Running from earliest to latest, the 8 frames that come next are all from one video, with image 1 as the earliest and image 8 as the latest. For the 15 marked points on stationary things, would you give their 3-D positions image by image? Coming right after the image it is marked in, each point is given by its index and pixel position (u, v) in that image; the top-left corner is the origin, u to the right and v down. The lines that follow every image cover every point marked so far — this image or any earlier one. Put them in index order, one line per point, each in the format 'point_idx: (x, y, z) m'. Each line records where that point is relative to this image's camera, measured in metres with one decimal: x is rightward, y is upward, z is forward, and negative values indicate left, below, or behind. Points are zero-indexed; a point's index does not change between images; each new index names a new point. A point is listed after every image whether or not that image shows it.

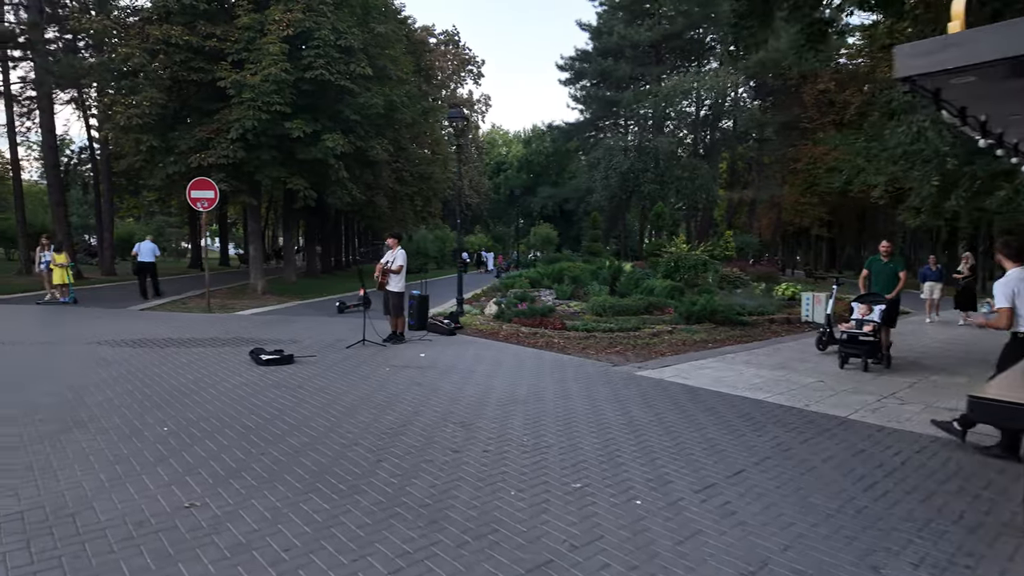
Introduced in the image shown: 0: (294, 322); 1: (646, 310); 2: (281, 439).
0: (-5.4, -0.8, +14.8) m
1: (+3.8, -0.6, +16.8) m
2: (-2.2, -1.5, +5.8) m
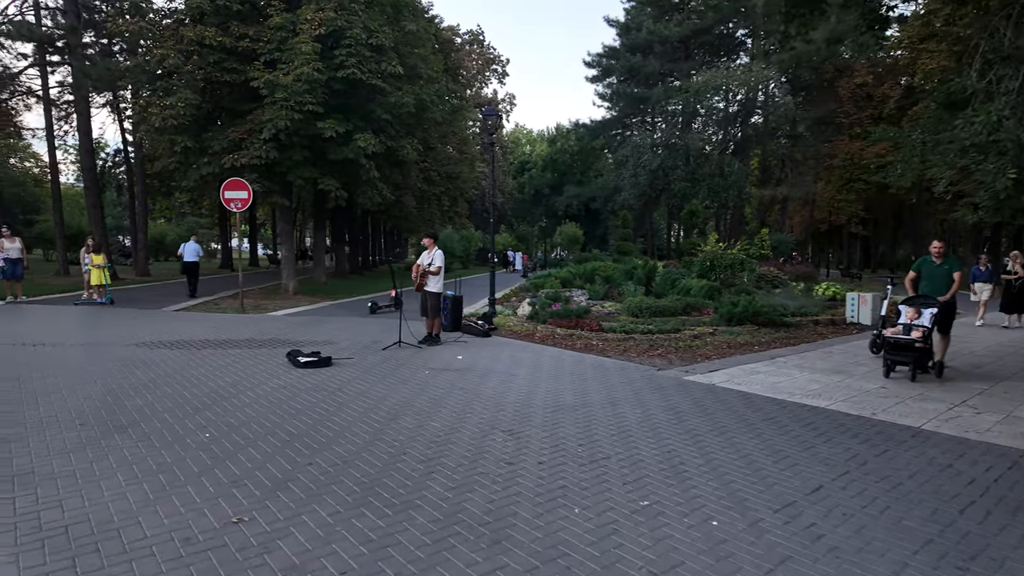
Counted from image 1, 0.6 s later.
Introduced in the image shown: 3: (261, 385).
0: (-4.5, -0.9, +14.7) m
1: (+4.7, -0.6, +16.3) m
2: (-1.7, -1.5, +5.6) m
3: (-3.3, -1.3, +7.9) m
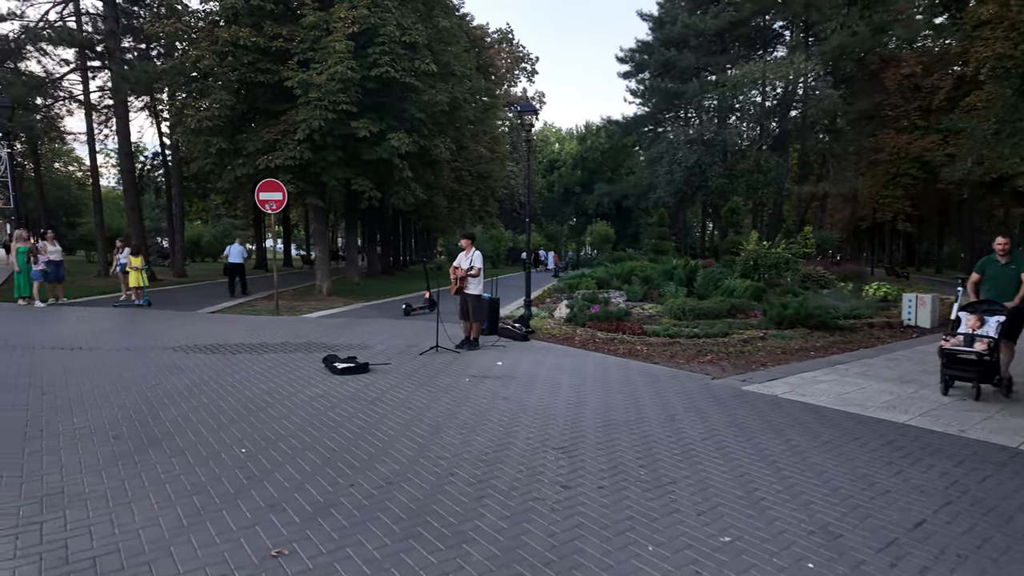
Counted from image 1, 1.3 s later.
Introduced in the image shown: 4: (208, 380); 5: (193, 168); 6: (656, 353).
0: (-3.6, -0.9, +14.4) m
1: (+5.7, -0.7, +15.6) m
2: (-1.2, -1.5, +5.2) m
3: (-2.7, -1.3, +7.6) m
4: (-4.2, -1.3, +8.2) m
5: (-10.2, +3.9, +19.2) m
6: (+2.7, -1.2, +11.3) m
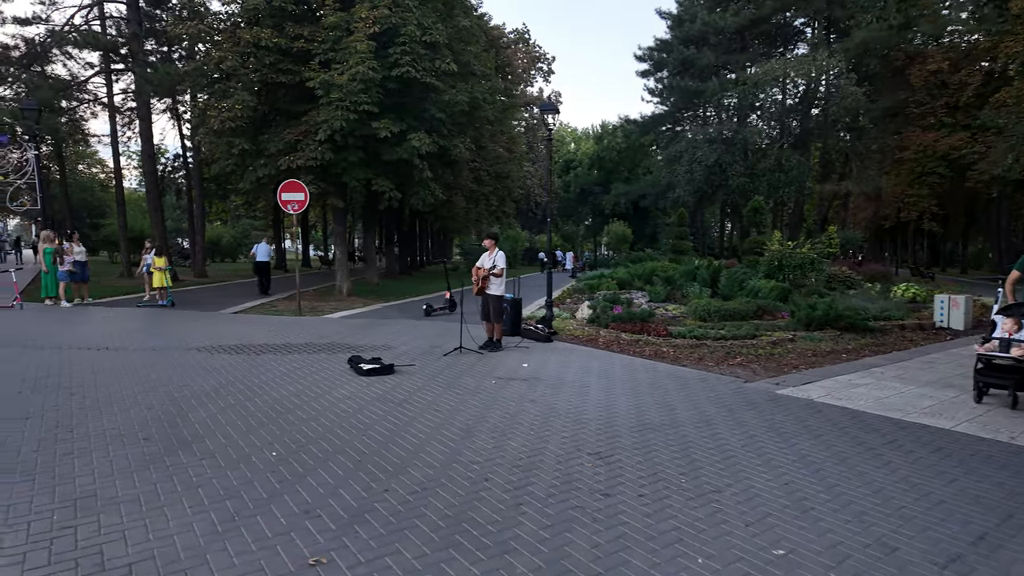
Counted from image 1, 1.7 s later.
0: (-3.1, -0.9, +14.3) m
1: (+6.2, -0.7, +15.3) m
2: (-0.9, -1.5, +5.1) m
3: (-2.4, -1.4, +7.5) m
4: (-3.8, -1.3, +8.1) m
5: (-9.6, +3.8, +19.3) m
6: (+3.2, -1.3, +11.0) m
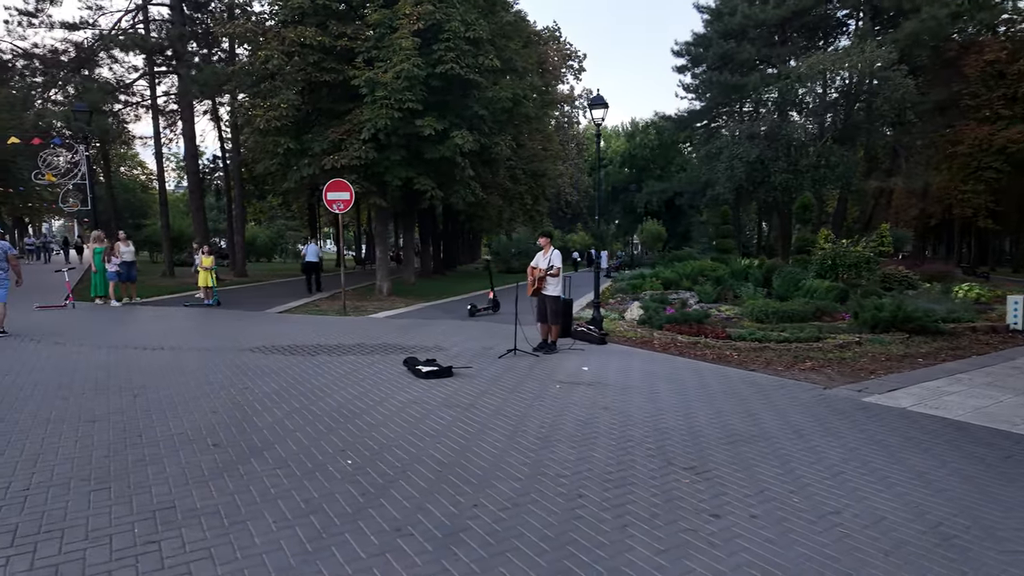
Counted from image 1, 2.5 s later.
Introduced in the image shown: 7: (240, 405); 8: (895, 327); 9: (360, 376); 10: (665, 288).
0: (-1.9, -0.9, +14.1) m
1: (+7.4, -0.7, +14.7) m
2: (-0.2, -1.6, +4.8) m
3: (-1.5, -1.4, +7.3) m
4: (-2.9, -1.3, +7.9) m
5: (-8.2, +3.9, +19.3) m
6: (+4.2, -1.3, +10.5) m
7: (-3.1, -1.3, +6.8) m
8: (+8.5, -0.8, +13.2) m
9: (-2.2, -1.3, +8.5) m
10: (+5.0, 0.0, +19.7) m
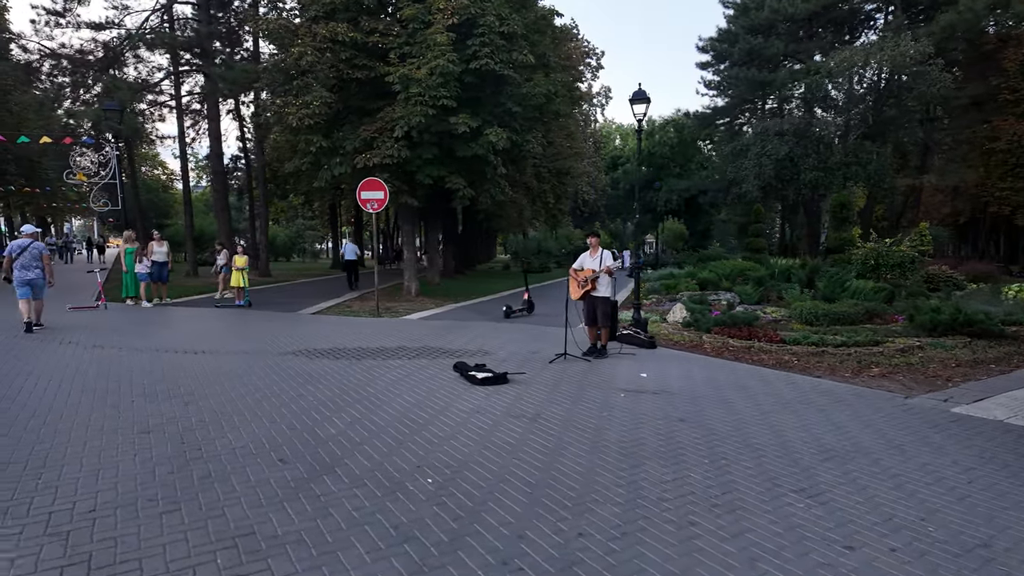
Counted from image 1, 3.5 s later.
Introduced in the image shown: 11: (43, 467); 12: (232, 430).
0: (-1.0, -0.9, +13.8) m
1: (+8.3, -0.7, +14.1) m
2: (+0.5, -1.6, +4.4) m
3: (-0.7, -1.4, +6.9) m
4: (-2.1, -1.3, +7.6) m
5: (-7.2, +3.9, +19.1) m
6: (+5.0, -1.3, +10.1) m
7: (-2.3, -1.4, +6.5) m
8: (+9.4, -0.9, +12.7) m
9: (-1.3, -1.3, +8.1) m
10: (+6.1, 0.0, +19.2) m
11: (-3.9, -1.5, +5.0) m
12: (-2.8, -1.4, +6.0) m
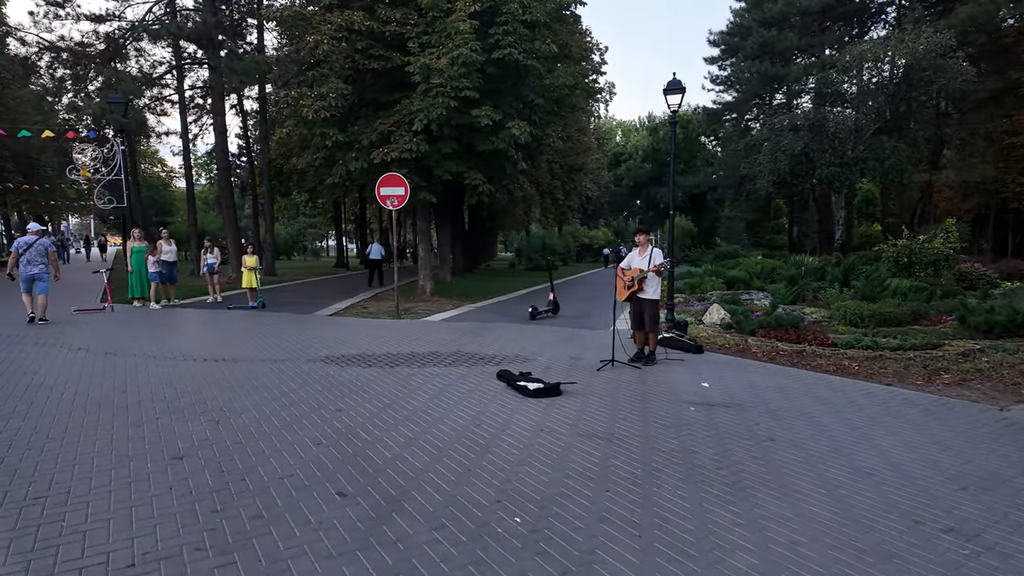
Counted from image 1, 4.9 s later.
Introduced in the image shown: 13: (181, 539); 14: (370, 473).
0: (-0.3, -1.0, +13.1) m
1: (+9.0, -0.7, +13.5) m
2: (+1.2, -1.7, +3.7) m
3: (0.0, -1.4, +6.2) m
4: (-1.4, -1.4, +6.9) m
5: (-6.5, +3.8, +18.4) m
6: (+5.7, -1.3, +9.4) m
7: (-1.6, -1.4, +5.8) m
8: (+10.0, -0.9, +12.0) m
9: (-0.7, -1.3, +7.4) m
10: (+6.7, 0.0, +18.6) m
11: (-3.2, -1.5, +4.3) m
12: (-2.1, -1.5, +5.3) m
13: (-2.1, -1.6, +3.8) m
14: (-1.2, -1.5, +4.9) m
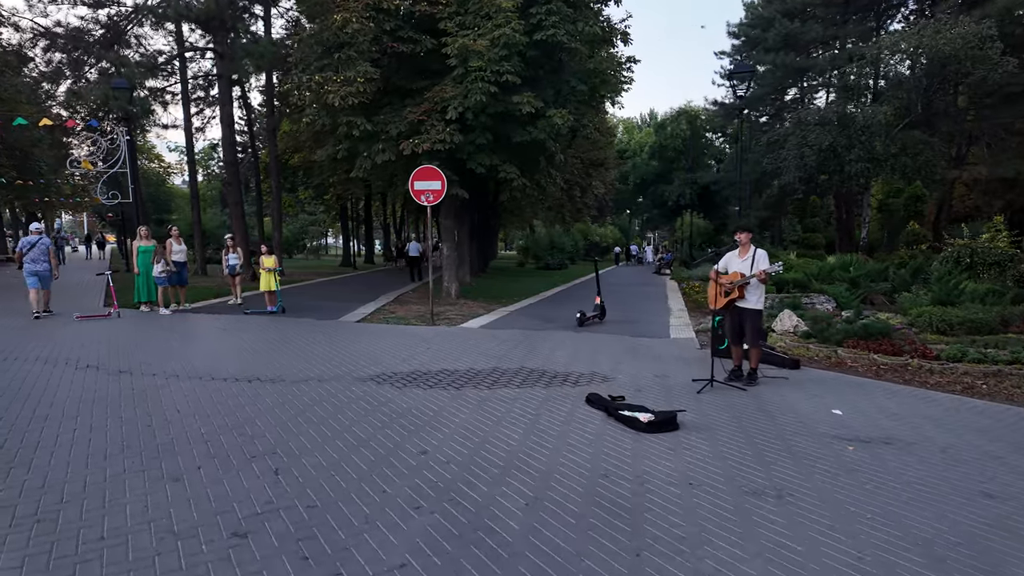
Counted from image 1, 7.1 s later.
0: (+0.8, -1.0, +11.8) m
1: (+10.1, -0.8, +12.3) m
2: (+2.4, -1.8, +2.4) m
3: (+1.1, -1.6, +5.0) m
4: (-0.3, -1.5, +5.6) m
5: (-5.5, +3.8, +17.0) m
6: (+6.8, -1.4, +8.2) m
7: (-0.5, -1.5, +4.5) m
8: (+11.1, -1.0, +10.8) m
9: (+0.5, -1.4, +6.1) m
10: (+7.8, 0.0, +17.3) m
11: (-2.0, -1.7, +2.9) m
12: (-1.0, -1.6, +4.0) m
13: (-1.0, -1.7, +2.5) m
14: (0.0, -1.6, +3.6) m
